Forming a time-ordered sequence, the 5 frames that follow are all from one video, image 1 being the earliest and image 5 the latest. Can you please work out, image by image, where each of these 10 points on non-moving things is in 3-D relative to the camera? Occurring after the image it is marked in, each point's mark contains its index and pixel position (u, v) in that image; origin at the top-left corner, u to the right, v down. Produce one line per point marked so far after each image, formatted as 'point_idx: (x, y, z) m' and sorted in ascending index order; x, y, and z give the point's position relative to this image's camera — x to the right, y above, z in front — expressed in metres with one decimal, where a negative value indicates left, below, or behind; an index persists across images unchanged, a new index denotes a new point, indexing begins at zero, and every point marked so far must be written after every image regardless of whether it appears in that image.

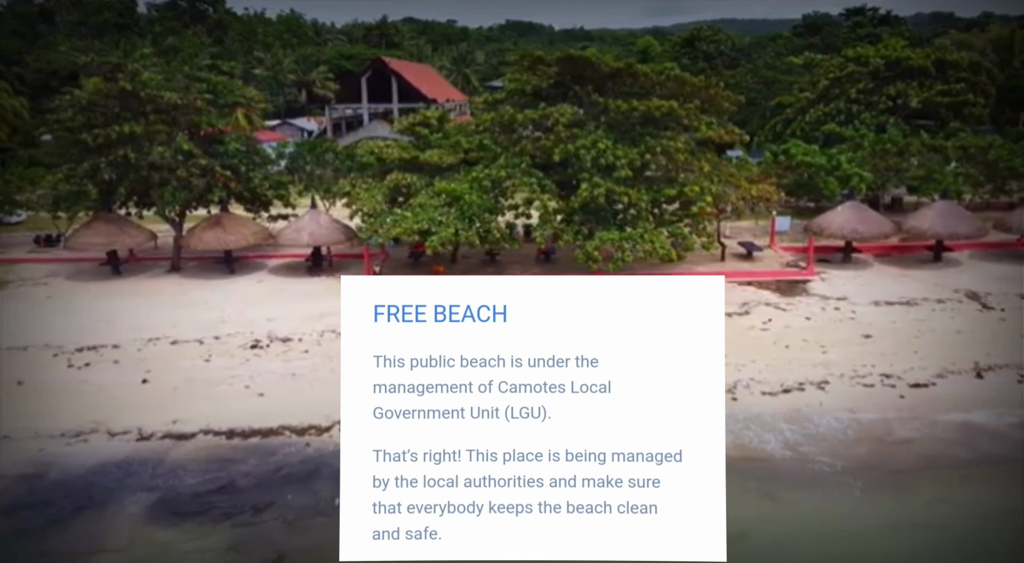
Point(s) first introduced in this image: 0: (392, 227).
0: (-2.2, +1.0, +13.7) m
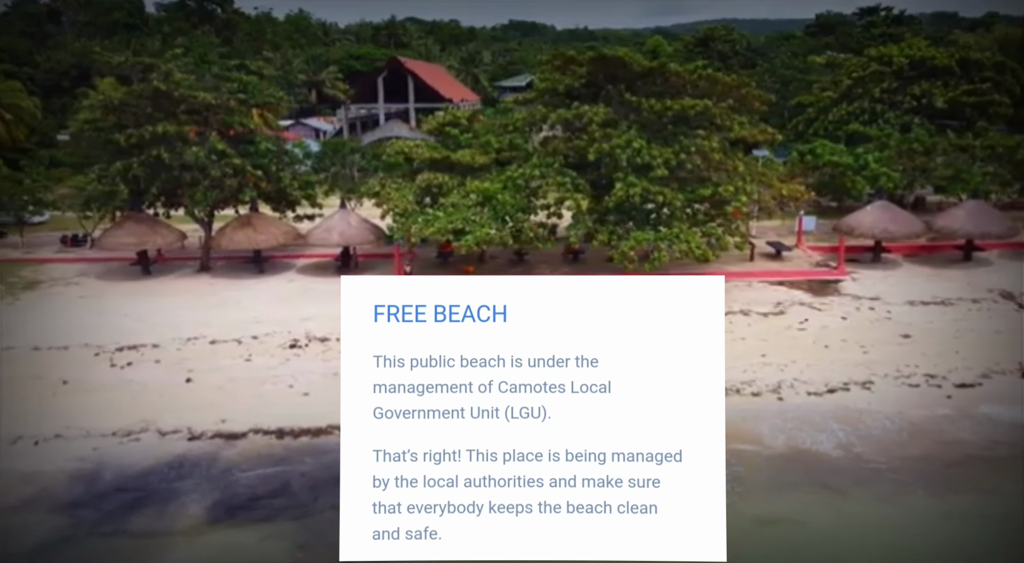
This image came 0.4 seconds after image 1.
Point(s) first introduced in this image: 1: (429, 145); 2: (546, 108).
0: (-1.6, +1.0, +13.7) m
1: (-1.6, +2.7, +14.5) m
2: (+0.6, +3.4, +14.4) m
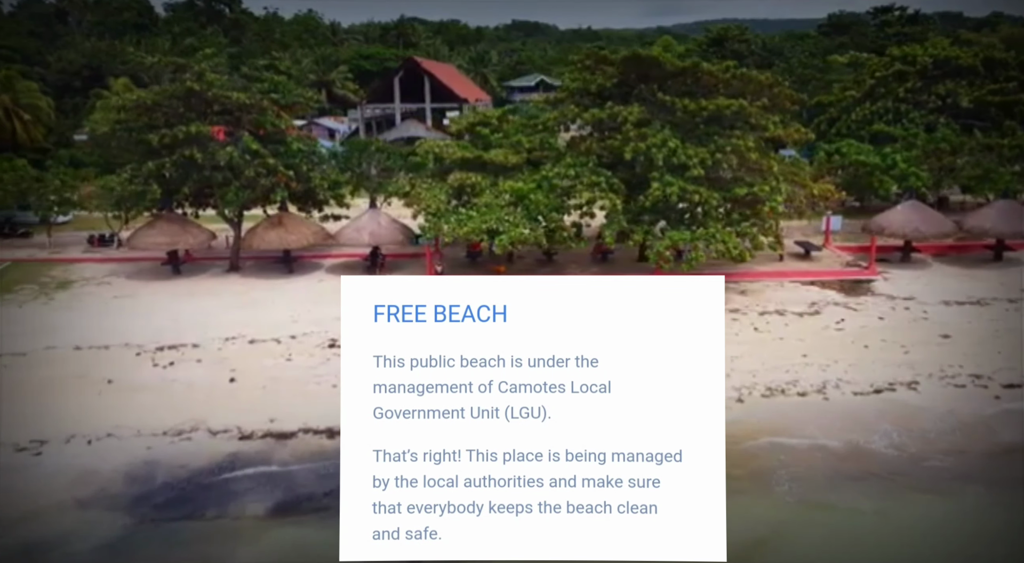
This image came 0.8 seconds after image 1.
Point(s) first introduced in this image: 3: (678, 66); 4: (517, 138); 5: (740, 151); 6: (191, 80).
0: (-1.0, +1.0, +13.7) m
1: (-1.0, +2.7, +14.6) m
2: (+1.3, +3.4, +14.4) m
3: (+3.1, +4.0, +13.7) m
4: (+0.1, +2.9, +14.8) m
5: (+4.1, +2.4, +13.6) m
6: (-5.9, +3.7, +13.7) m
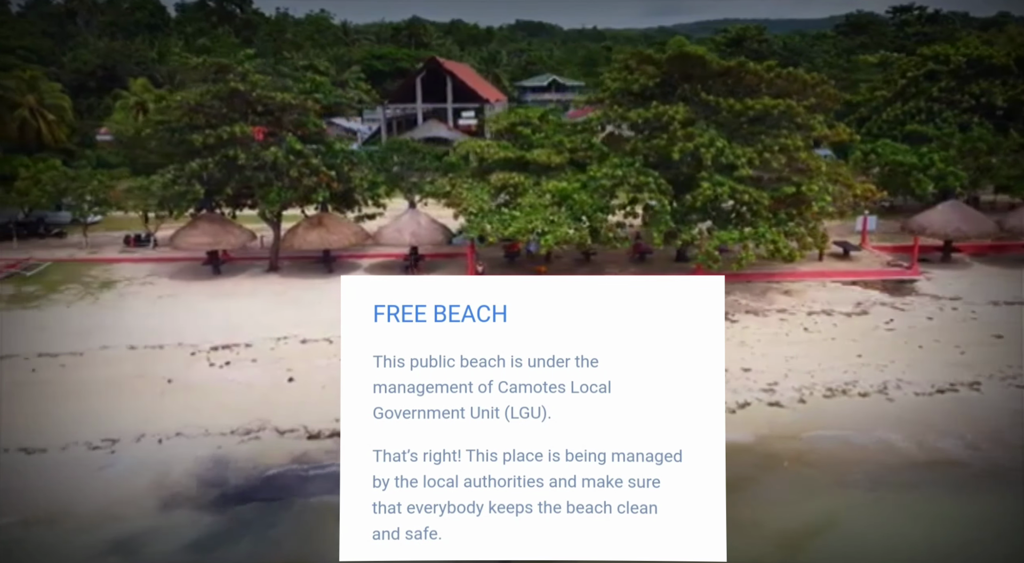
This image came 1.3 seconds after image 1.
0: (-0.1, +1.0, +13.7) m
1: (-0.2, +2.7, +14.6) m
2: (+2.1, +3.4, +14.4) m
3: (+3.9, +4.0, +13.7) m
4: (+1.0, +2.9, +14.8) m
5: (+5.0, +2.4, +13.6) m
6: (-5.1, +3.7, +13.7) m
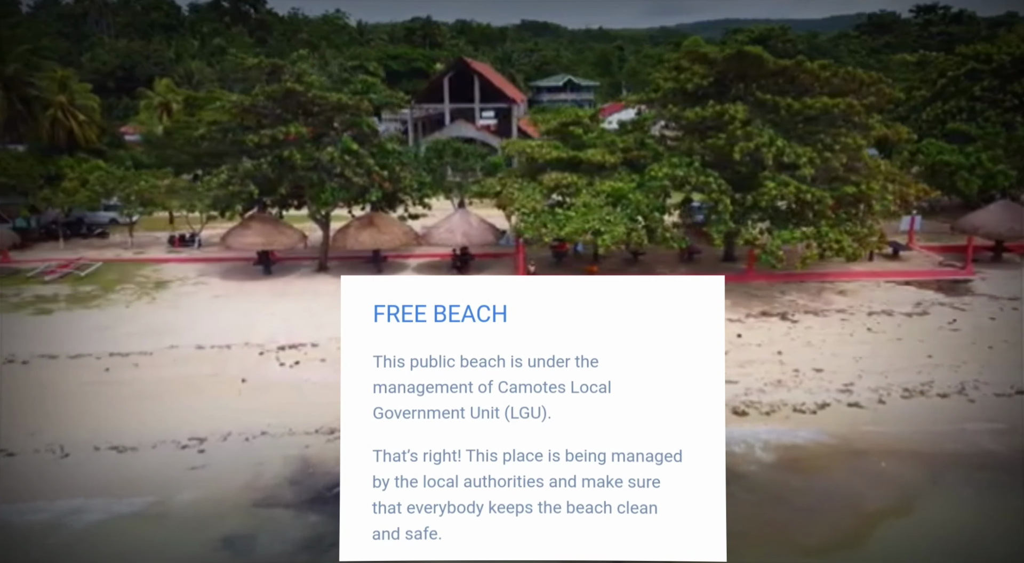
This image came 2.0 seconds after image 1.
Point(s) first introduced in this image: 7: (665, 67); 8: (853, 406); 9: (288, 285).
0: (+0.9, +1.0, +13.7) m
1: (+0.9, +2.7, +14.6) m
2: (+3.2, +3.4, +14.4) m
3: (+5.0, +4.0, +13.7) m
4: (+2.1, +2.9, +14.8) m
5: (+6.0, +2.4, +13.6) m
6: (-4.0, +3.7, +13.8) m
7: (+3.0, +4.2, +14.6) m
8: (+5.1, -1.9, +11.3) m
9: (-4.6, -0.1, +15.4) m
